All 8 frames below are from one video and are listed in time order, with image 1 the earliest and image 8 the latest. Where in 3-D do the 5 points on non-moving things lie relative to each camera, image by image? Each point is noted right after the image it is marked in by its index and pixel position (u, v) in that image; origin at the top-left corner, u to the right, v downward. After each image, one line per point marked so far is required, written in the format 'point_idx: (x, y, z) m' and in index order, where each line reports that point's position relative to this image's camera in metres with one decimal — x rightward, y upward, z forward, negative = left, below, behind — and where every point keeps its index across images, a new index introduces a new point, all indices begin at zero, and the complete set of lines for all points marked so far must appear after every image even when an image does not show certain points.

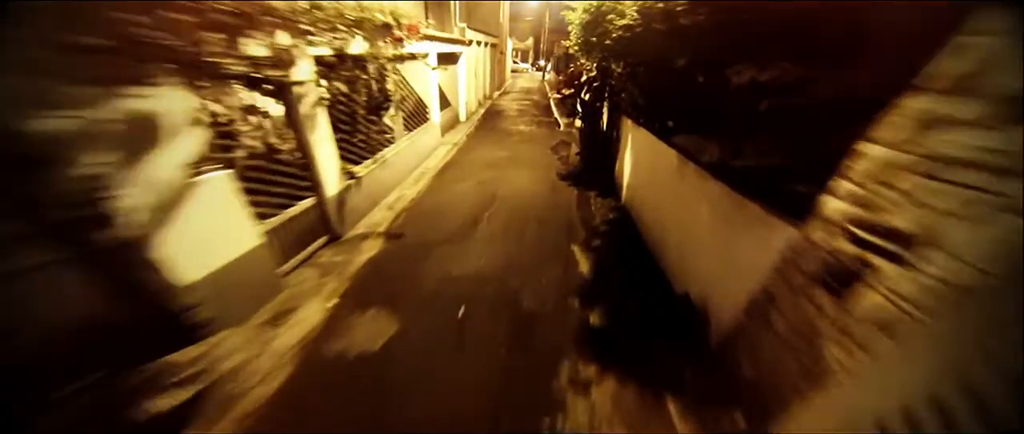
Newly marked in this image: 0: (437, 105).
0: (-2.7, +3.8, +9.8) m
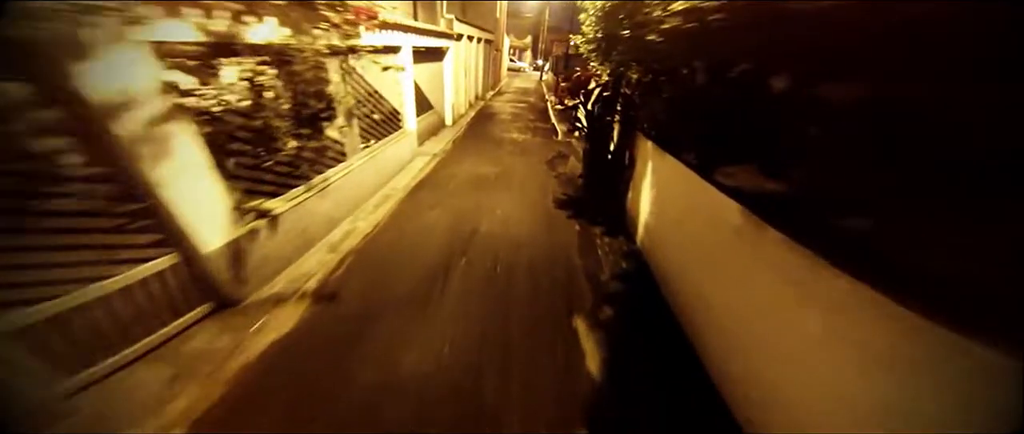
0: (-2.9, +3.1, +8.3) m
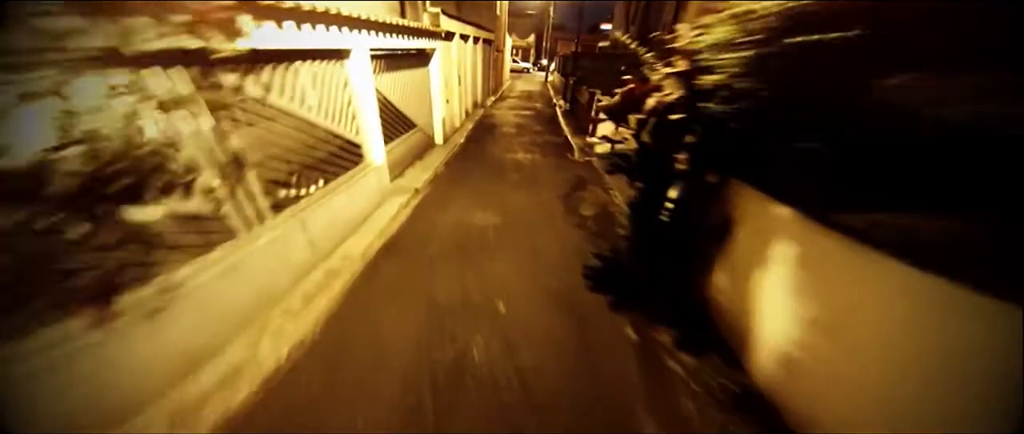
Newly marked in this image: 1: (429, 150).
0: (-2.8, +1.7, +6.1) m
1: (-3.1, +2.1, +9.7) m
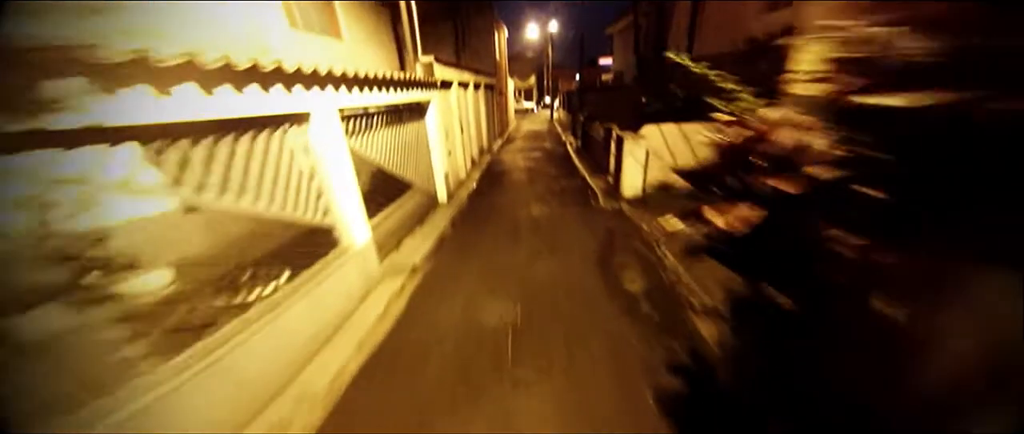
0: (-2.6, +0.1, +4.9) m
1: (-2.6, +0.1, +8.5) m
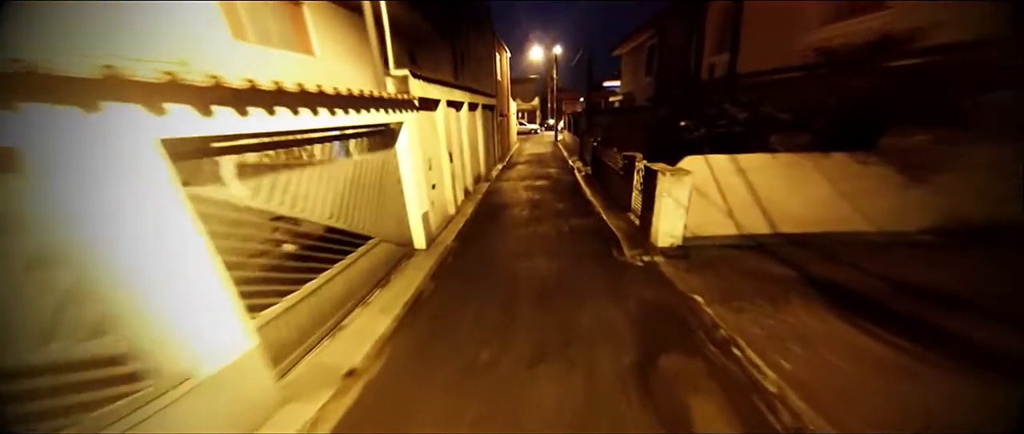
0: (-2.7, -0.9, +2.9) m
1: (-2.7, -1.2, +6.5) m
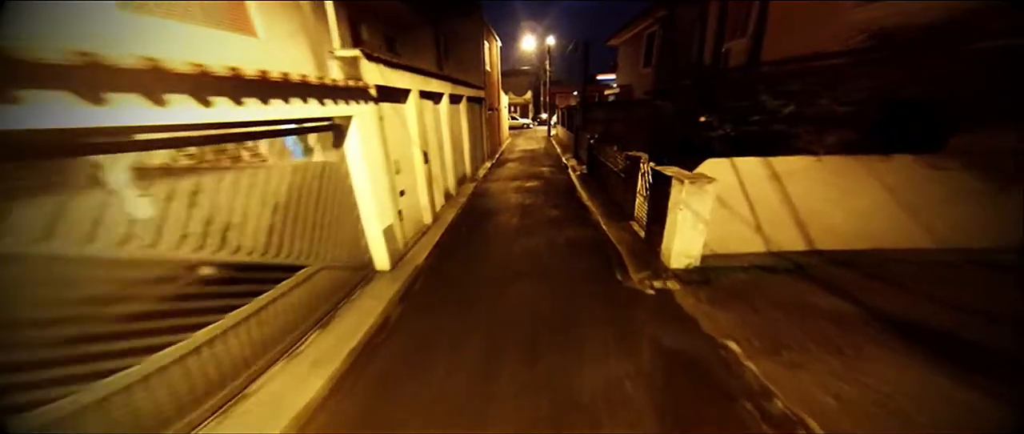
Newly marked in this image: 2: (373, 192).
0: (-2.9, -1.3, +1.6) m
1: (-3.0, -1.5, +5.3) m
2: (-2.8, +0.5, +5.6) m
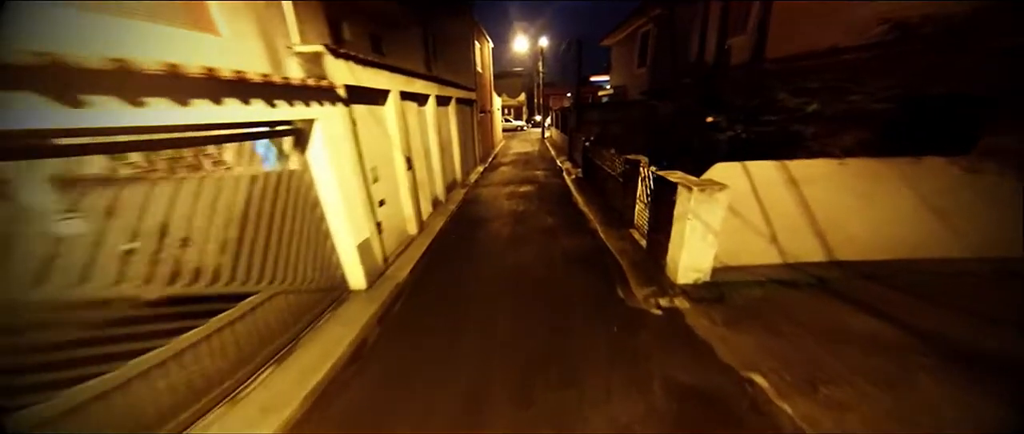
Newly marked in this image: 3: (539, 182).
0: (-3.0, -1.5, +1.0) m
1: (-3.2, -1.8, +4.6) m
2: (-2.9, +0.2, +5.0) m
3: (+1.2, +1.6, +12.7) m
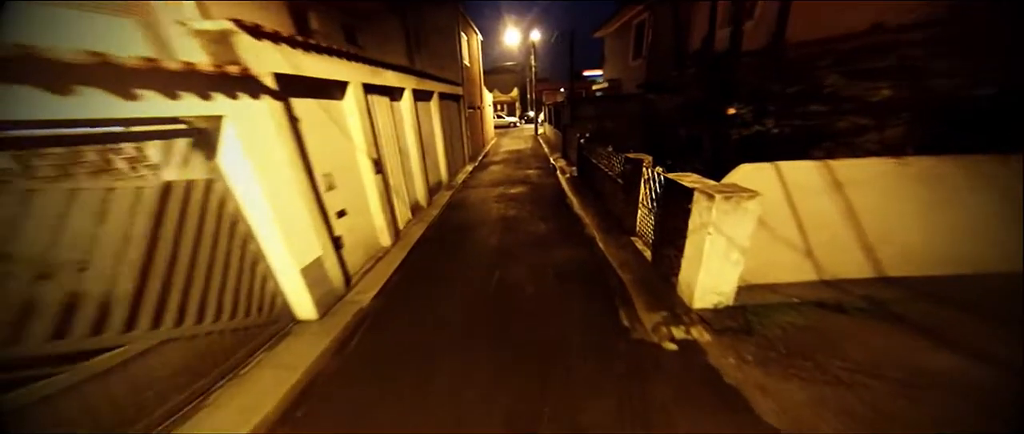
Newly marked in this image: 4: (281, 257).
0: (-3.2, -1.9, +0.1) m
1: (-3.4, -2.1, +3.7) m
2: (-3.2, 0.0, +4.1) m
3: (+0.8, +1.4, +11.7) m
4: (-3.3, -0.6, +4.2) m
